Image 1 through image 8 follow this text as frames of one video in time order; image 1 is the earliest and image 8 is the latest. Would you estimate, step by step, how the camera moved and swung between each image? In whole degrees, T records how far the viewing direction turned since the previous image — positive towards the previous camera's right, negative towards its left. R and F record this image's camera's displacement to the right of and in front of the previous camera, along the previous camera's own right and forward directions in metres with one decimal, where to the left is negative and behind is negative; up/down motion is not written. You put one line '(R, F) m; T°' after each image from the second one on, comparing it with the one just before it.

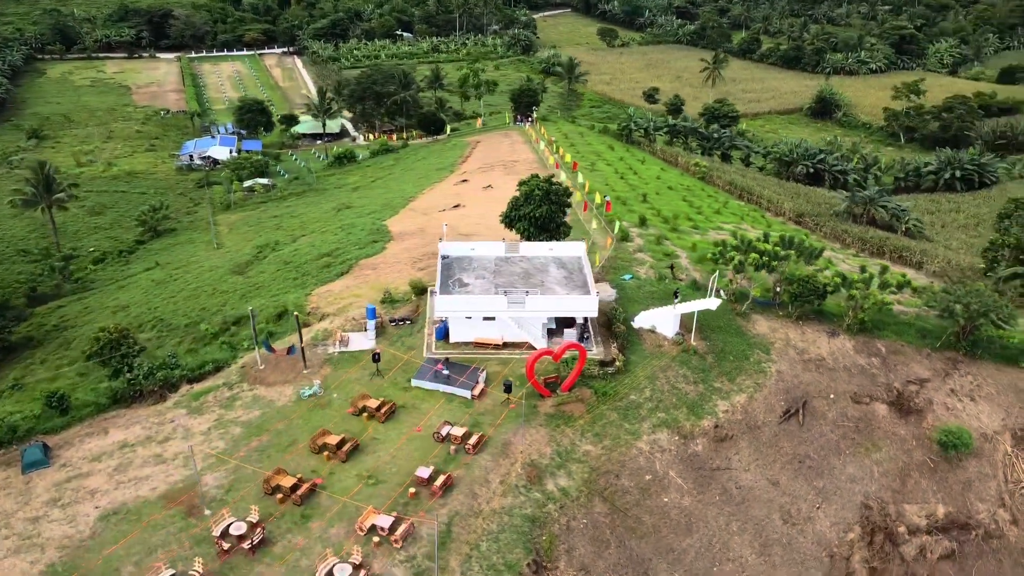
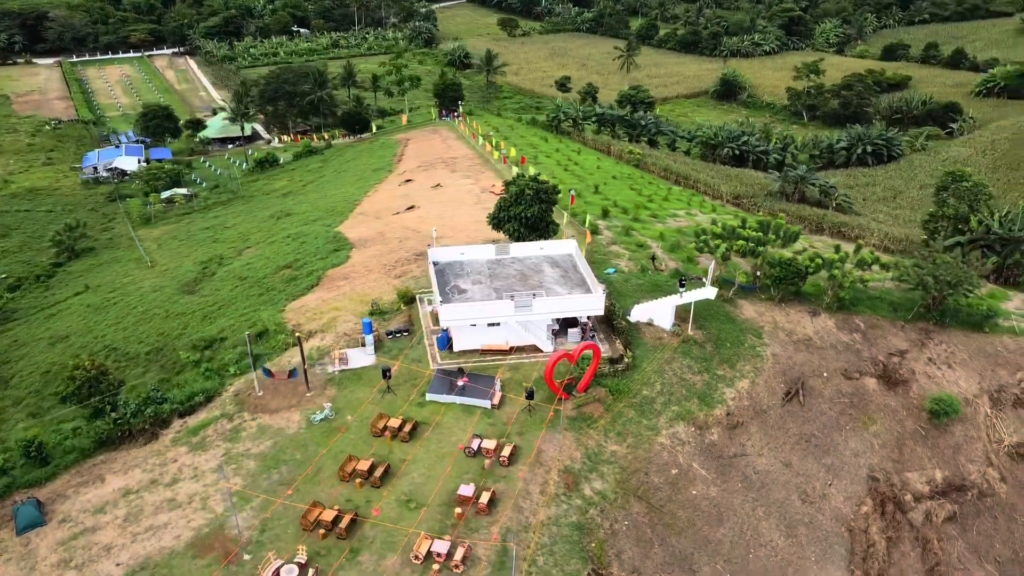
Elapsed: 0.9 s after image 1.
(-4.3, +1.0) m; +7°
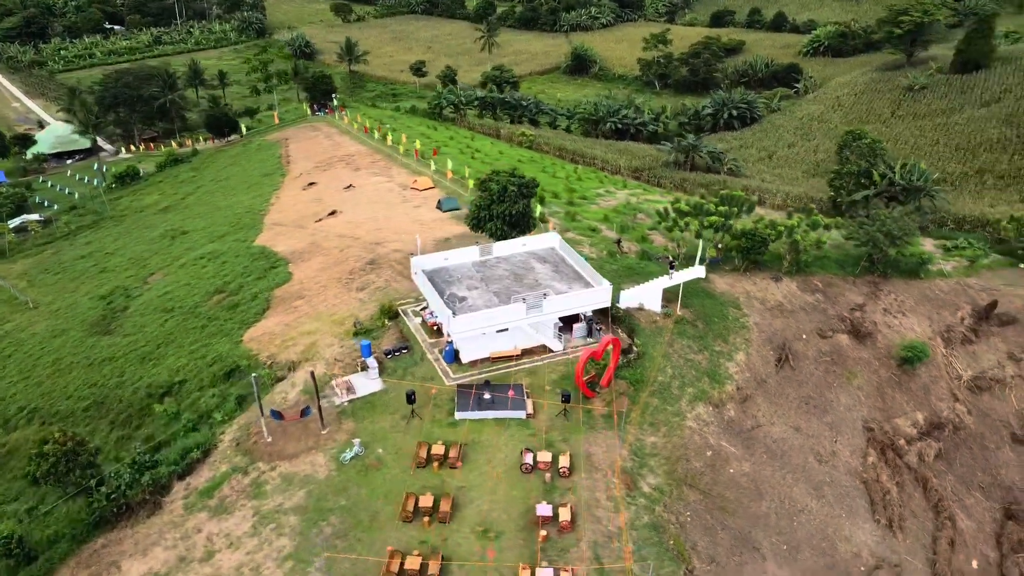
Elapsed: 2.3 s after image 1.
(-6.6, +2.0) m; +11°
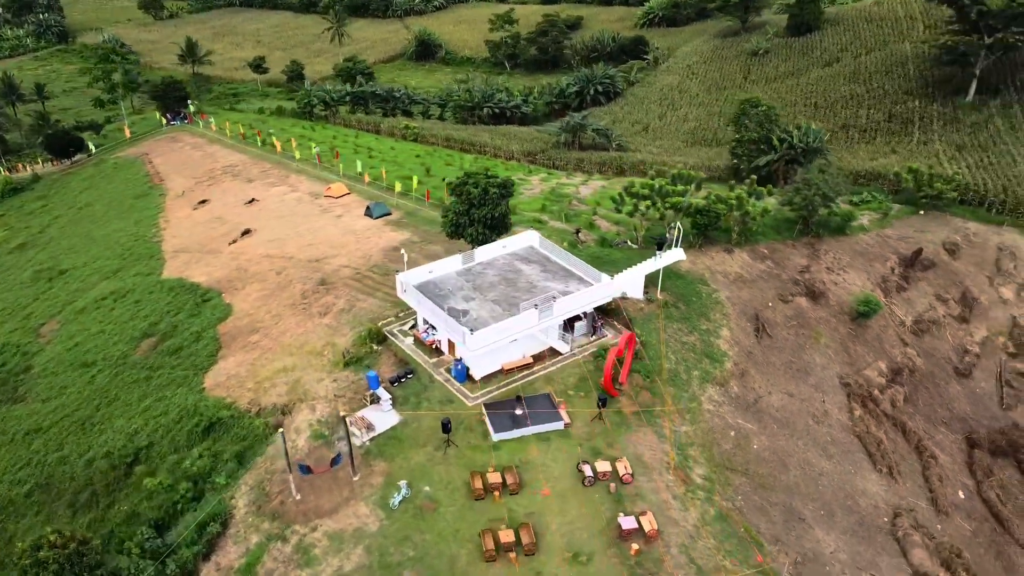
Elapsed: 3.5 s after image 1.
(-6.5, +2.1) m; +12°
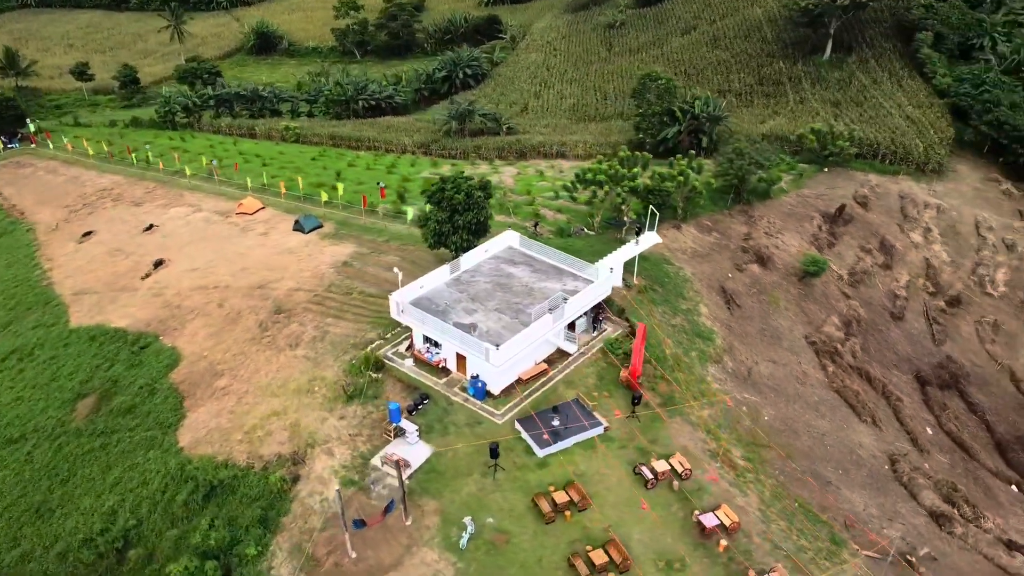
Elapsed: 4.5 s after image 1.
(-6.1, +2.0) m; +11°
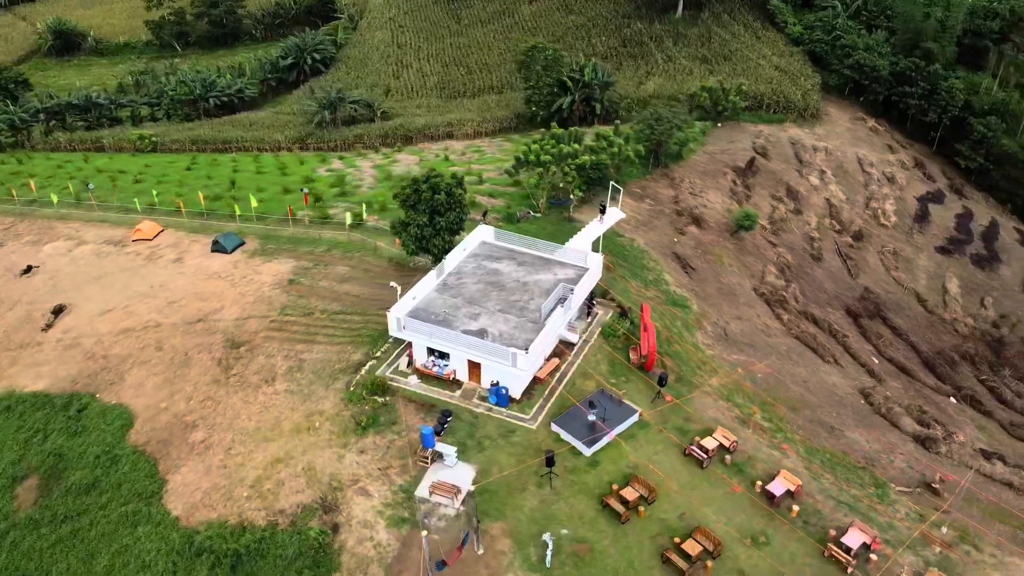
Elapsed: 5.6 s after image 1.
(-6.0, +2.0) m; +12°
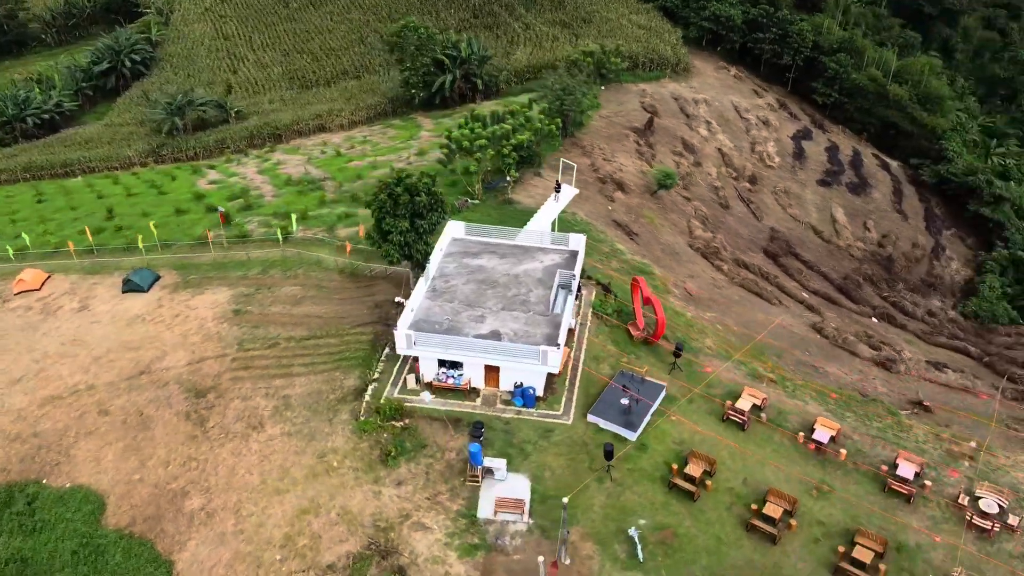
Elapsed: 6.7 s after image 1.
(-6.0, +2.0) m; +12°
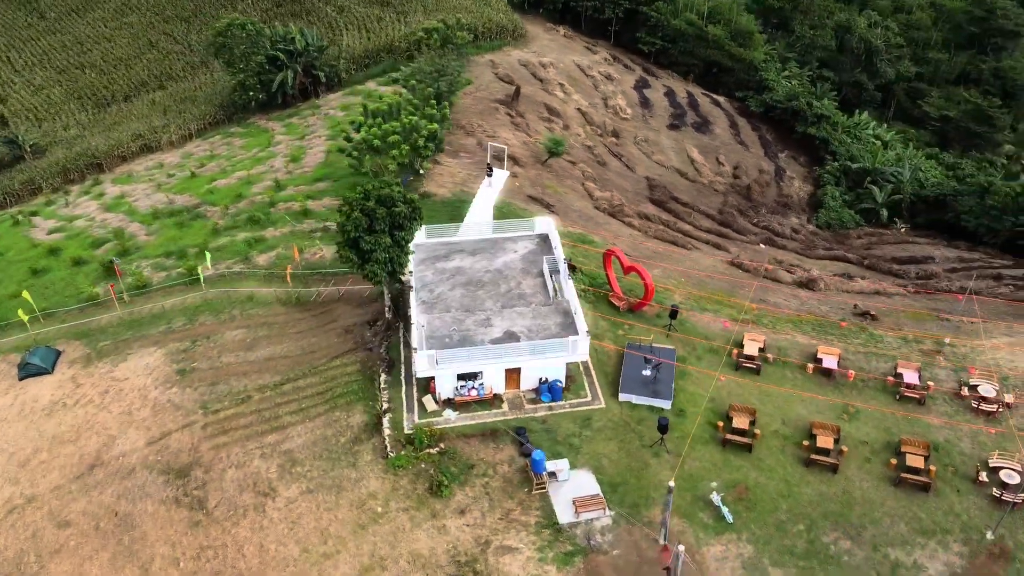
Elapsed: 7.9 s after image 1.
(-6.8, +2.0) m; +15°
